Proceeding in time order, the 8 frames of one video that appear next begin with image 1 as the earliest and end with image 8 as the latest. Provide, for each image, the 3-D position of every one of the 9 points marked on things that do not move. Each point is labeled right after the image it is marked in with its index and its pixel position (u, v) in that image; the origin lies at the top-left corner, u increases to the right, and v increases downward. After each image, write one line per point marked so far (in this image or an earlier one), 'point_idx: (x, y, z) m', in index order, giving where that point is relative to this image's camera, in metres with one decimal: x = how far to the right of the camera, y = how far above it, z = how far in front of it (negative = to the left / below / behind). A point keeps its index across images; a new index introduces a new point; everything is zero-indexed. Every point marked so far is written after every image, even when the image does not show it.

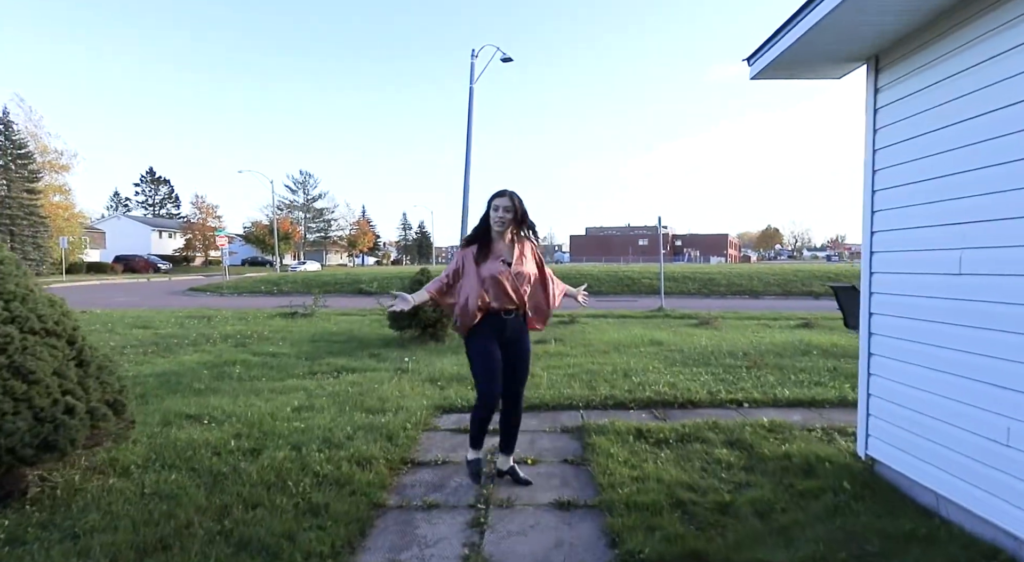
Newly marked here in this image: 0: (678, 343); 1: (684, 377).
0: (+2.5, -0.9, +9.0) m
1: (+1.8, -1.0, +6.2) m
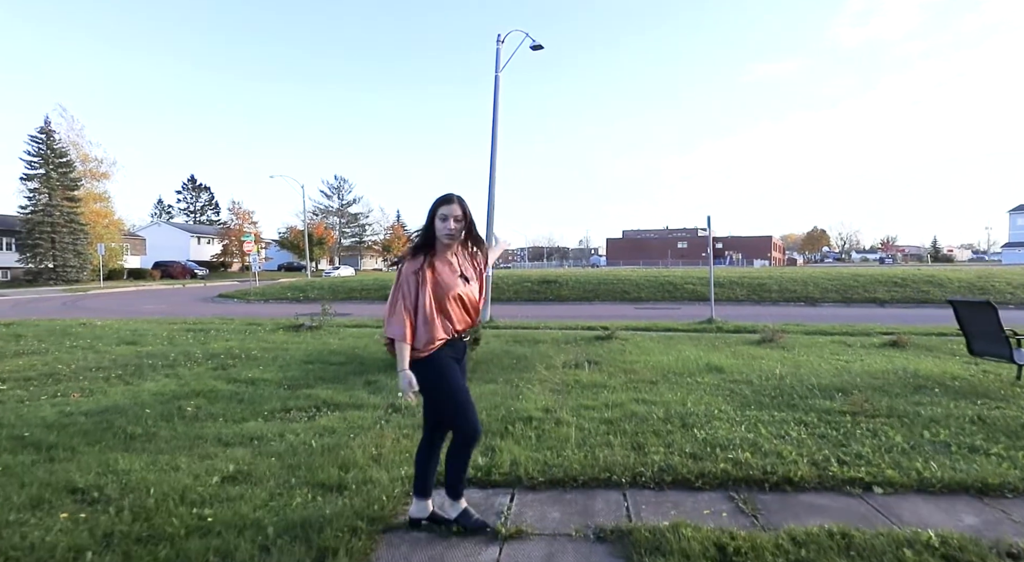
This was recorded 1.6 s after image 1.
0: (+2.8, -1.1, +7.3) m
1: (+1.9, -1.1, +4.5) m
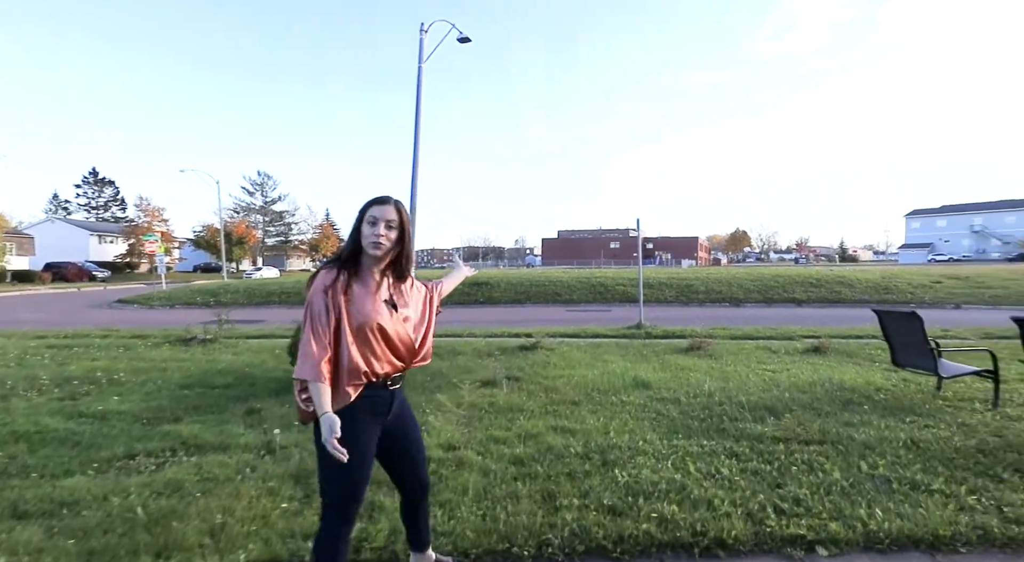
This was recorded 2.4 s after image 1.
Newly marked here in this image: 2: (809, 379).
0: (+1.8, -1.2, +6.8) m
1: (+1.2, -1.3, +4.0) m
2: (+3.6, -1.2, +7.3) m
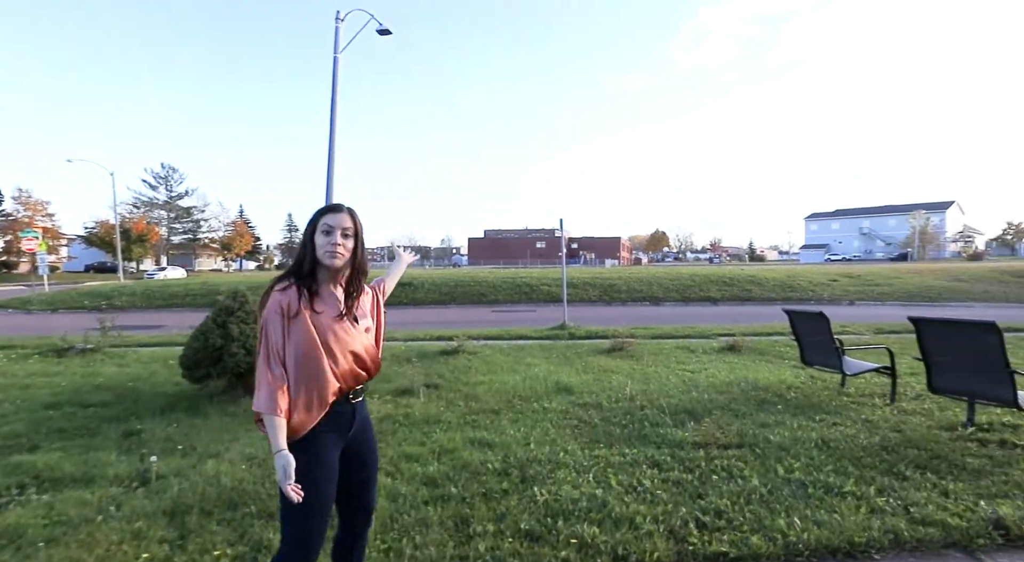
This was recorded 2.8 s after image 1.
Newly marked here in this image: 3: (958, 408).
0: (+0.9, -1.2, +6.7) m
1: (+0.7, -1.3, +3.8) m
2: (+2.6, -1.2, +7.4) m
3: (+4.5, -1.3, +6.1) m
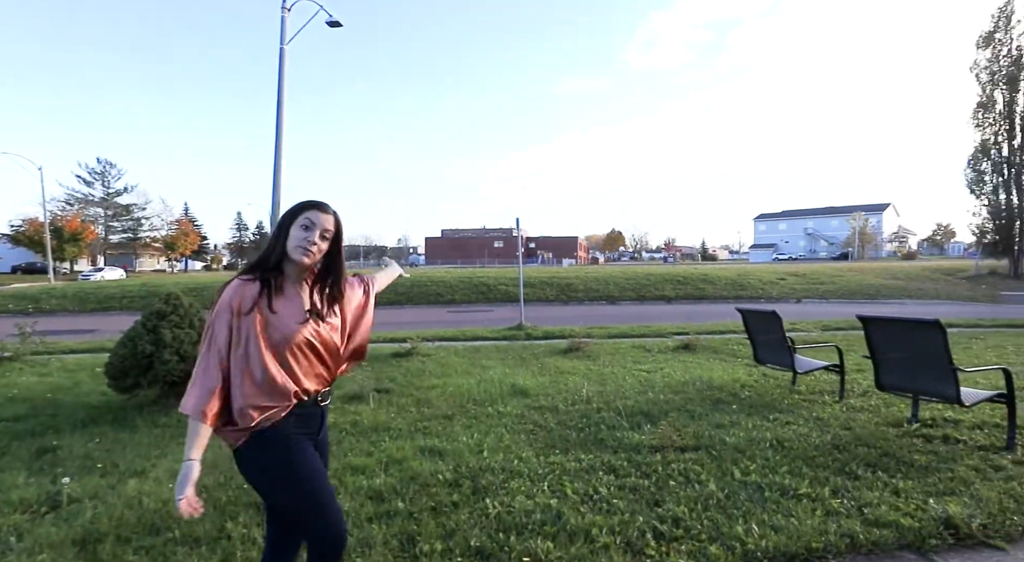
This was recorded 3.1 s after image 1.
0: (+0.4, -1.2, +6.6) m
1: (+0.4, -1.3, +3.7) m
2: (+2.1, -1.2, +7.4) m
3: (+4.0, -1.3, +6.2) m
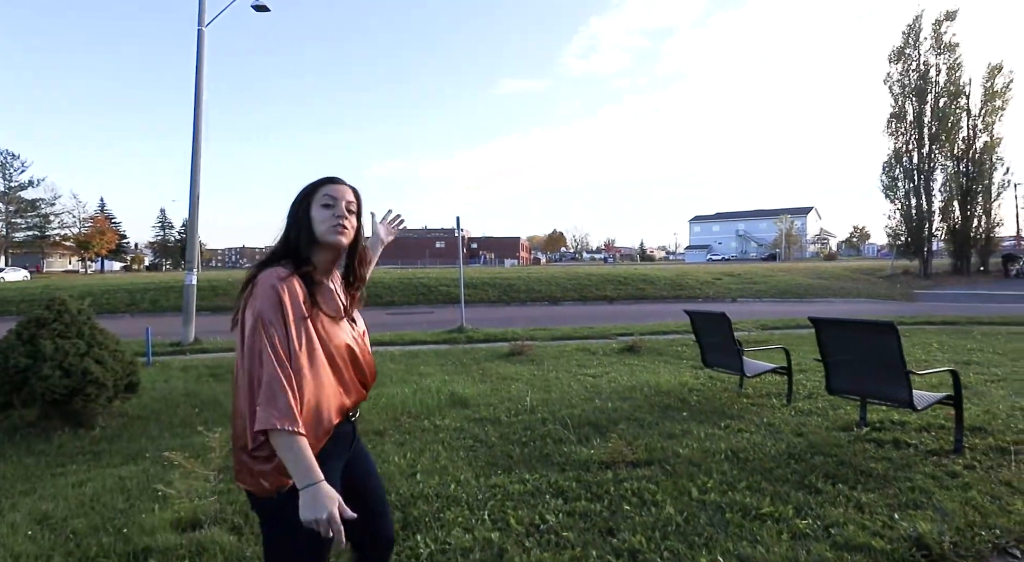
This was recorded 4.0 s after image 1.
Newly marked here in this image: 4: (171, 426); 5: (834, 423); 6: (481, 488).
0: (-0.2, -1.2, +6.1) m
1: (0.0, -1.3, +3.3) m
2: (+1.4, -1.2, +7.1) m
3: (+3.4, -1.3, +6.1) m
4: (-2.9, -1.2, +5.1) m
5: (+3.0, -1.3, +5.5) m
6: (-0.2, -1.3, +3.8) m
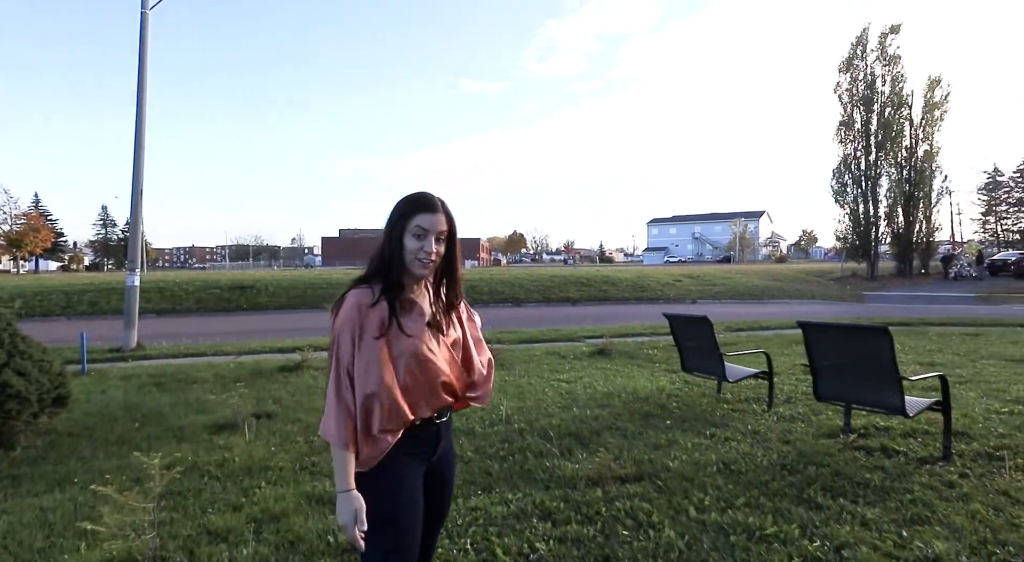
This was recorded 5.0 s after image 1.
0: (-0.5, -1.2, +5.8) m
1: (0.0, -1.3, +2.9) m
2: (+1.1, -1.2, +6.8) m
3: (+3.2, -1.3, +6.0) m
4: (-3.1, -1.2, +4.6) m
5: (+2.7, -1.3, +5.4) m
6: (-0.3, -1.3, +3.4) m
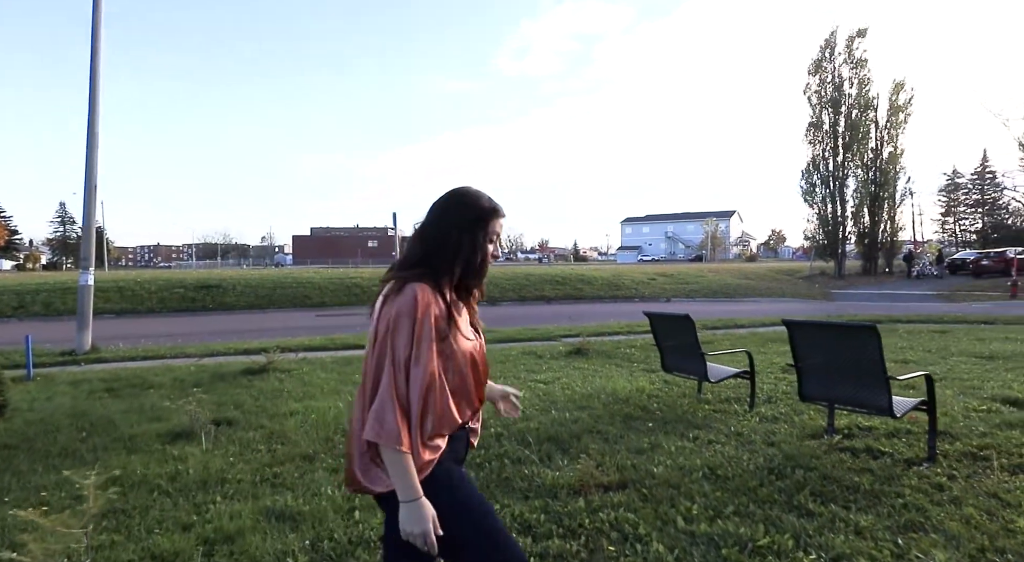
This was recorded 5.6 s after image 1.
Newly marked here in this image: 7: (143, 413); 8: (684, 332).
0: (-0.7, -1.2, +5.5) m
1: (-0.1, -1.3, +2.7) m
2: (+0.8, -1.2, +6.6) m
3: (+2.9, -1.3, +5.9) m
4: (-3.2, -1.2, +4.2) m
5: (+2.5, -1.3, +5.3) m
6: (-0.4, -1.3, +3.2) m
7: (-3.3, -1.2, +5.4) m
8: (+1.8, -0.6, +6.3) m
